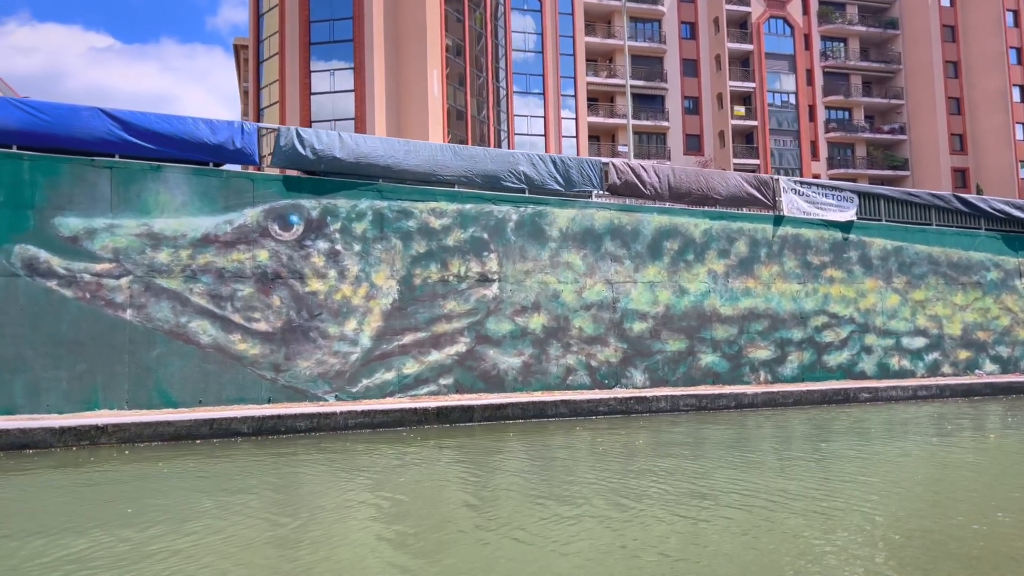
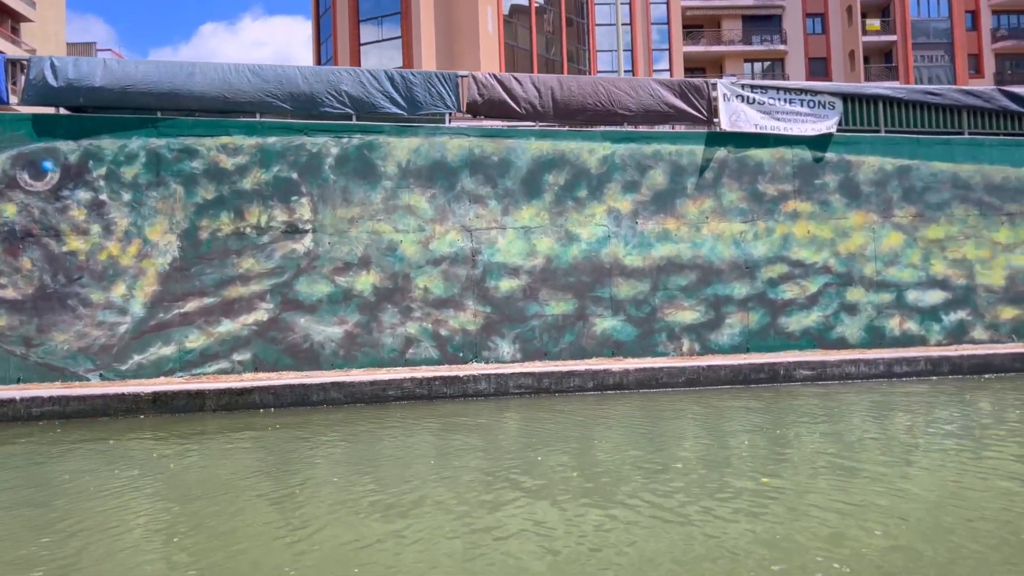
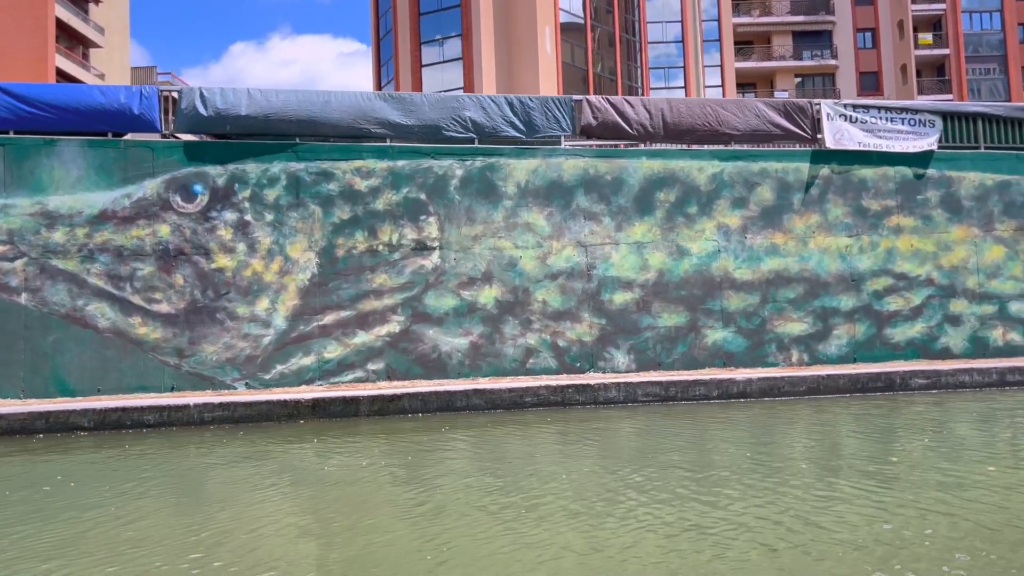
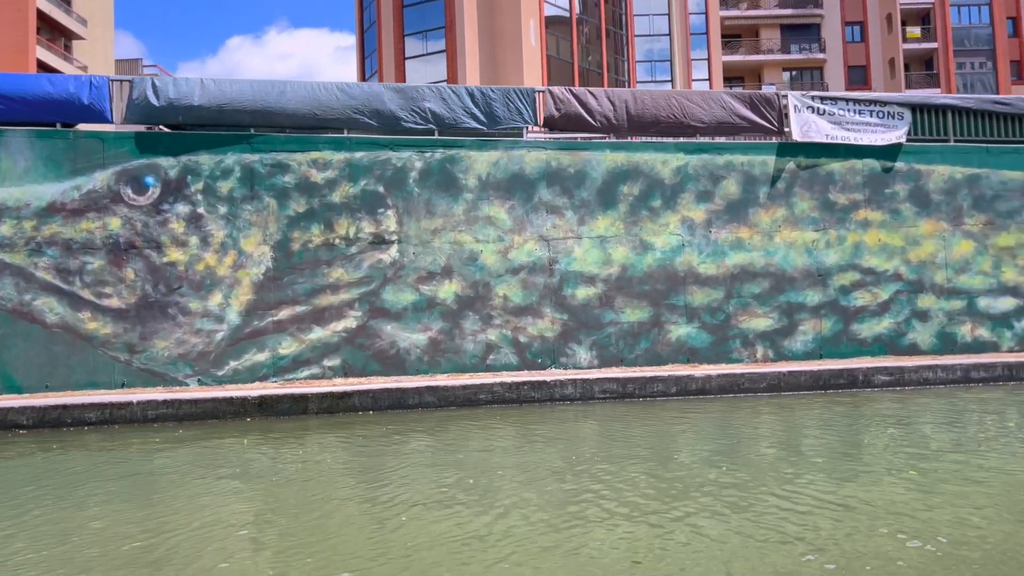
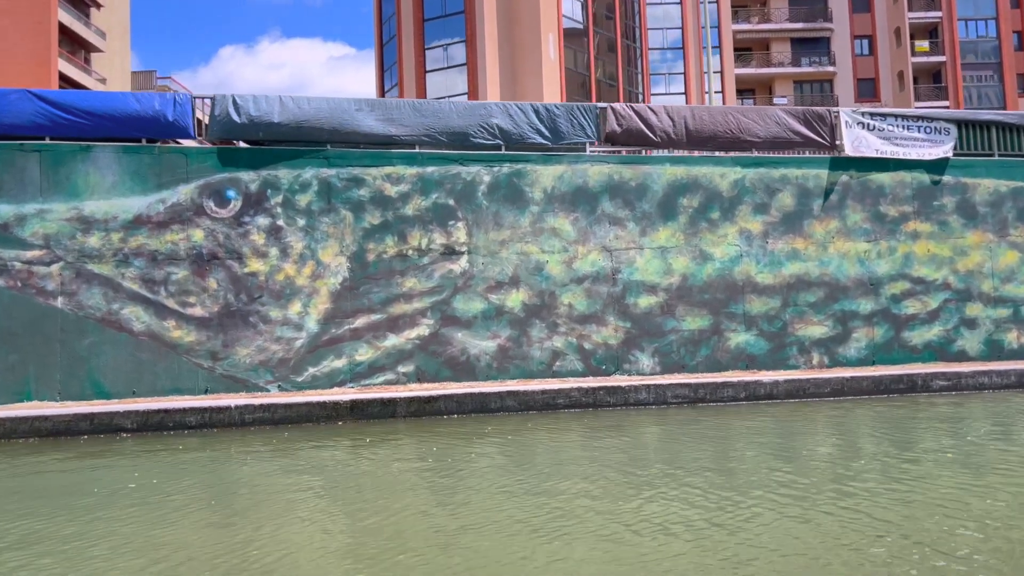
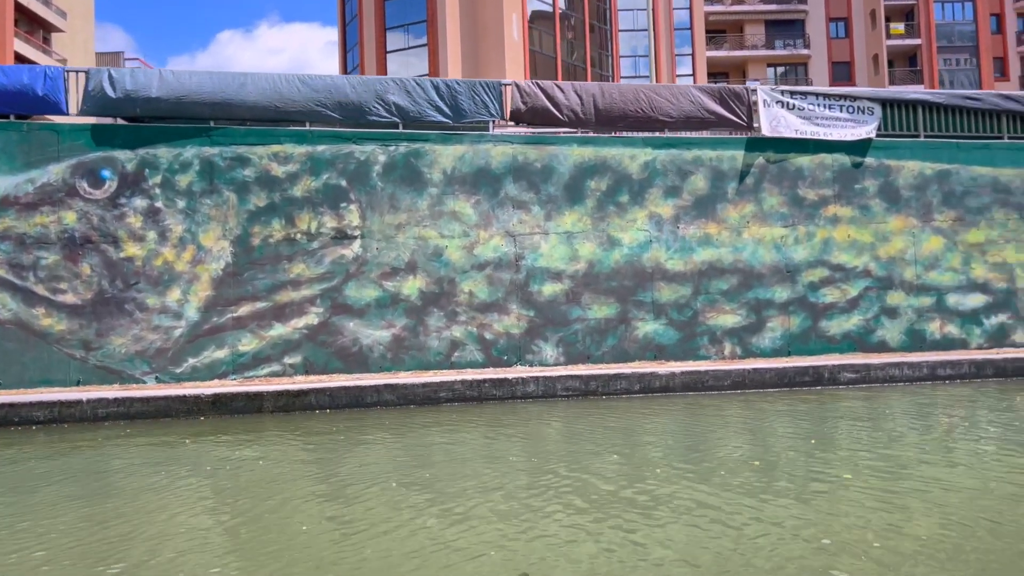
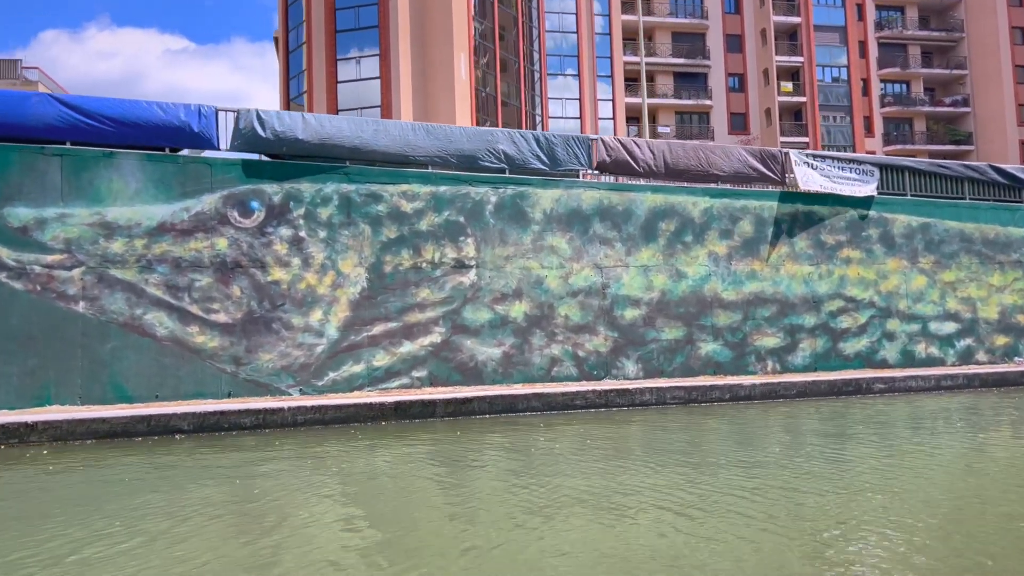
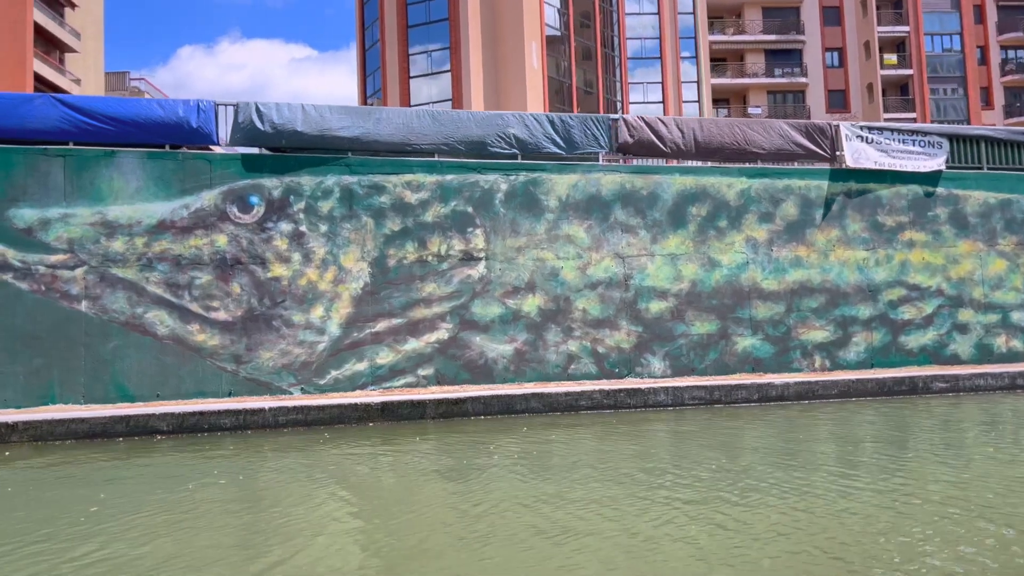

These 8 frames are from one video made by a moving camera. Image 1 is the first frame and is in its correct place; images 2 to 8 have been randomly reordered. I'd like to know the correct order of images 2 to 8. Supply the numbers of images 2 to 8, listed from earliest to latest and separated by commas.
7, 8, 5, 3, 4, 6, 2
